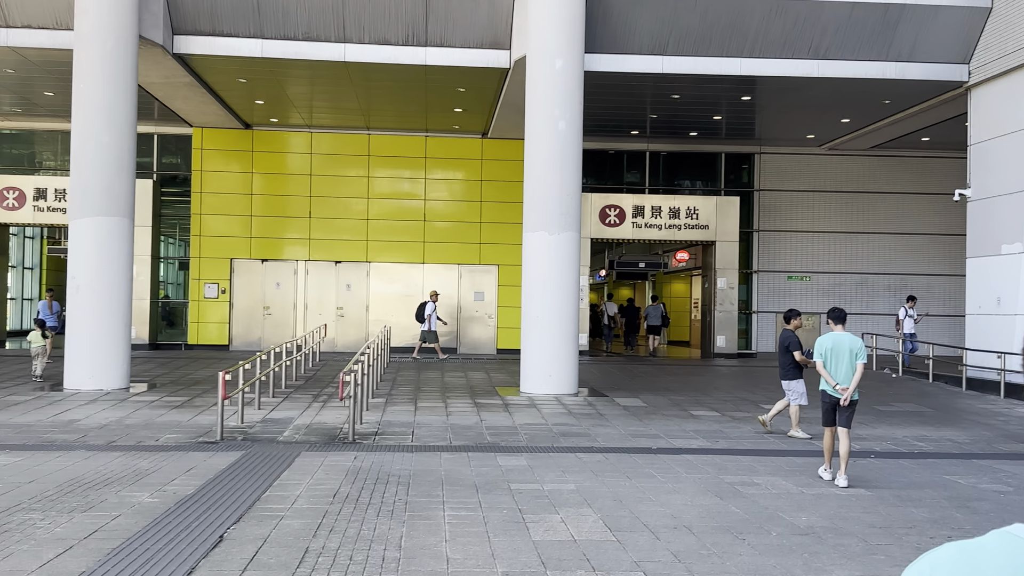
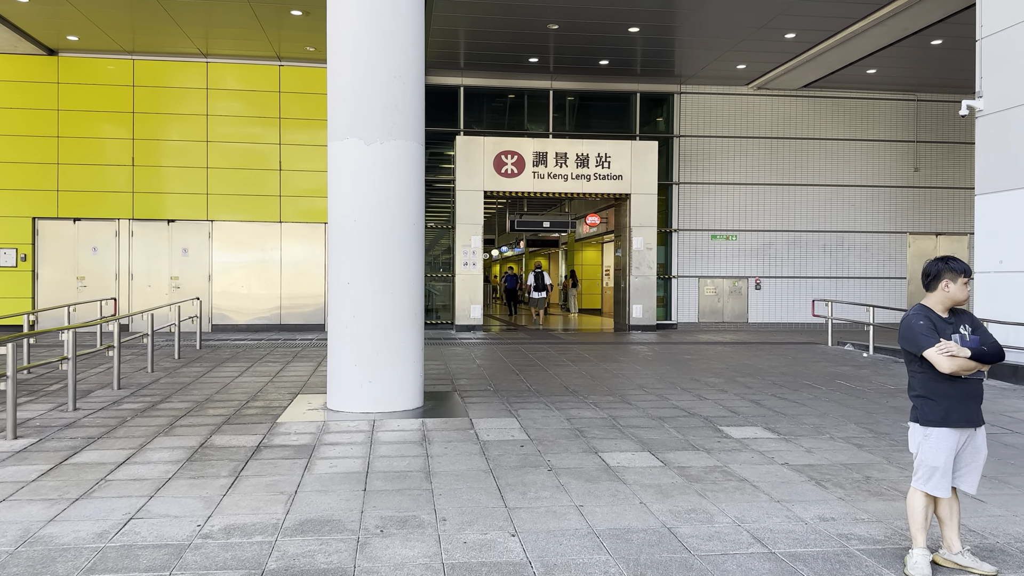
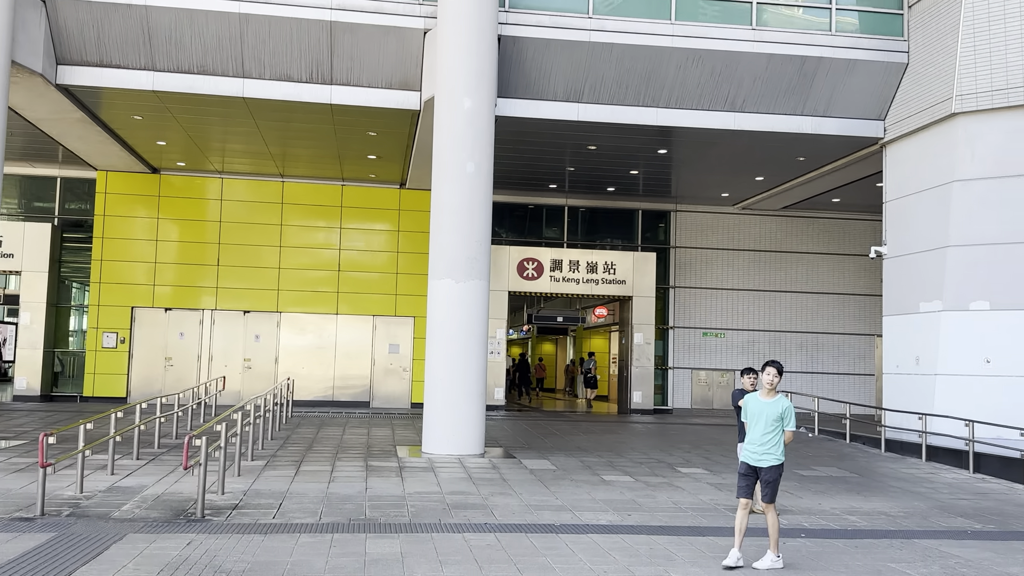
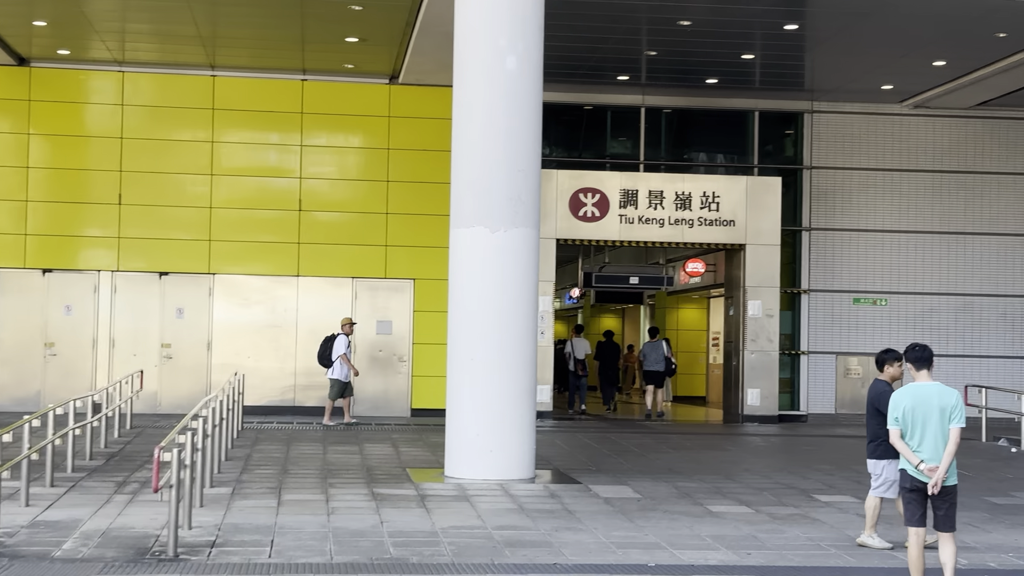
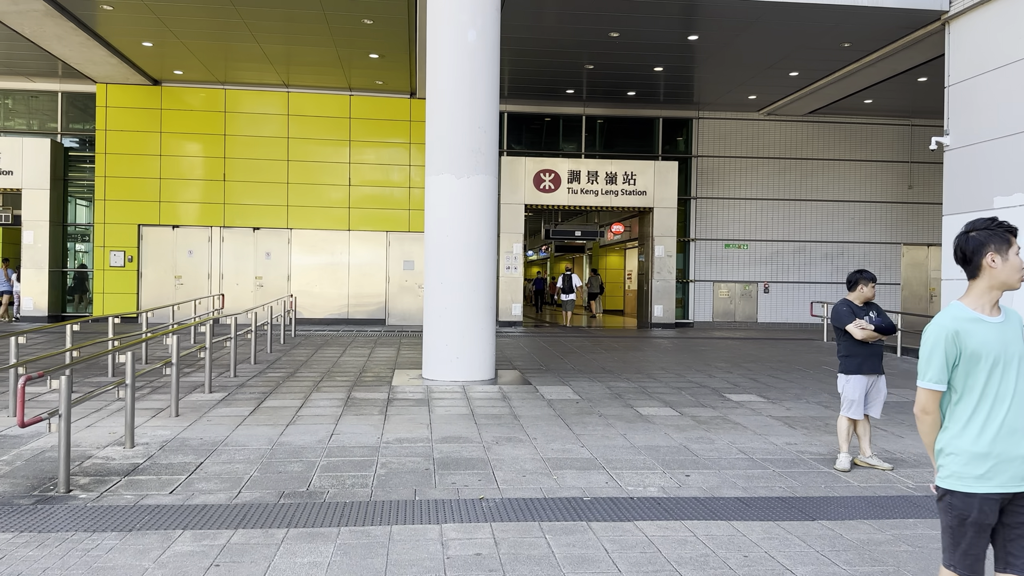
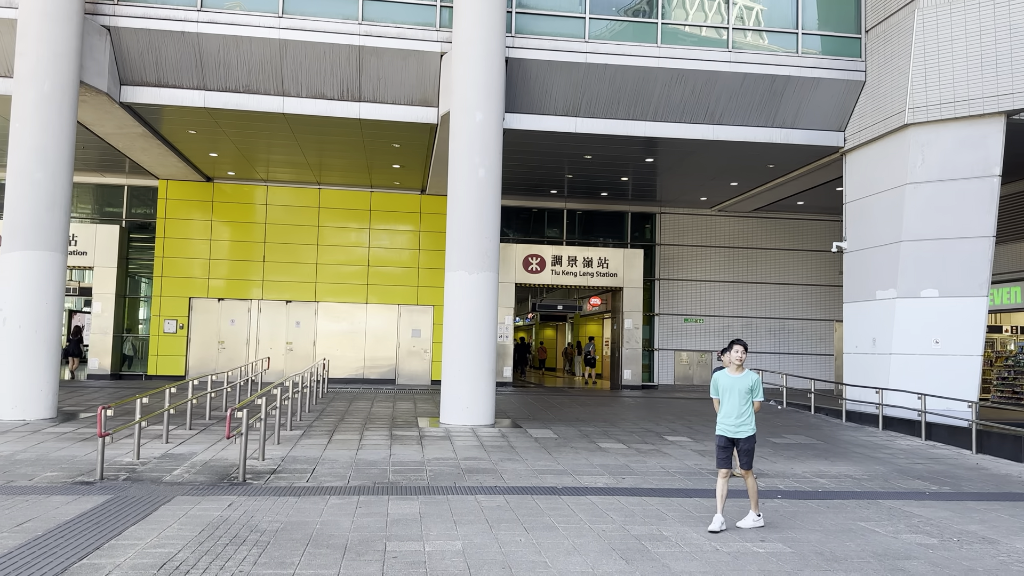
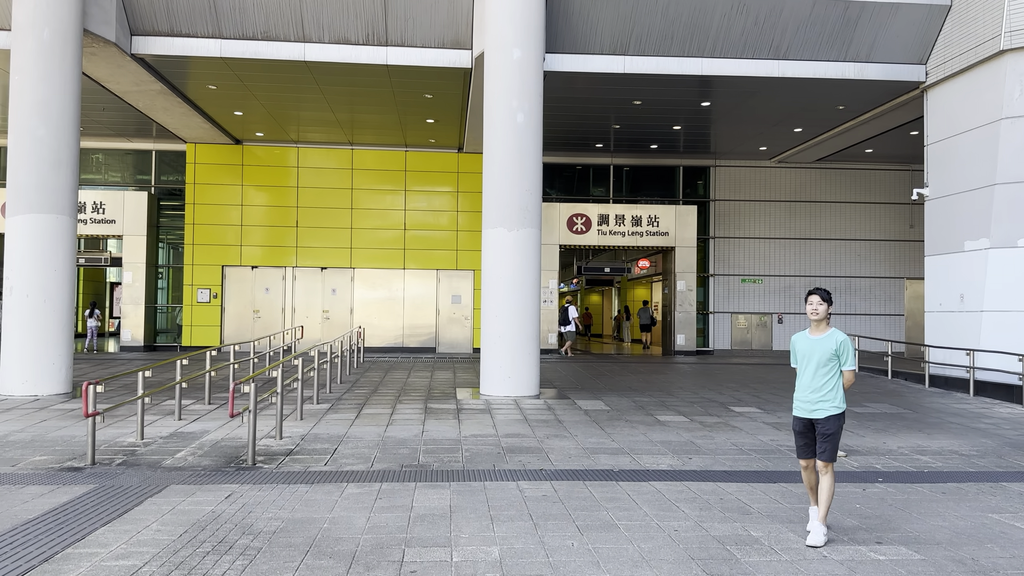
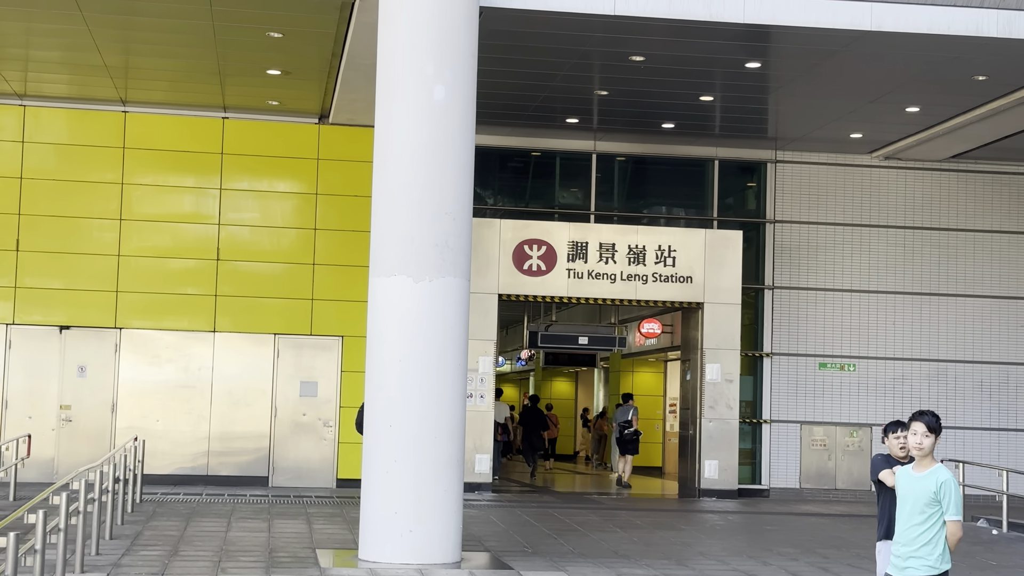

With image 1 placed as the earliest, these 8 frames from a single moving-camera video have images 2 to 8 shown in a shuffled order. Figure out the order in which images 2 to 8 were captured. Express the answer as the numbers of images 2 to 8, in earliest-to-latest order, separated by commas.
4, 8, 3, 6, 7, 5, 2
